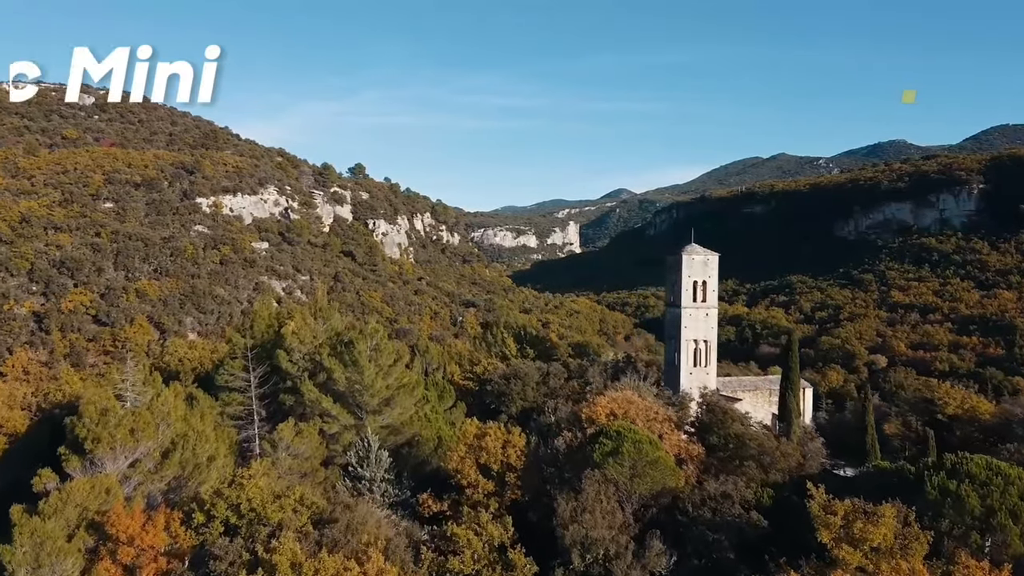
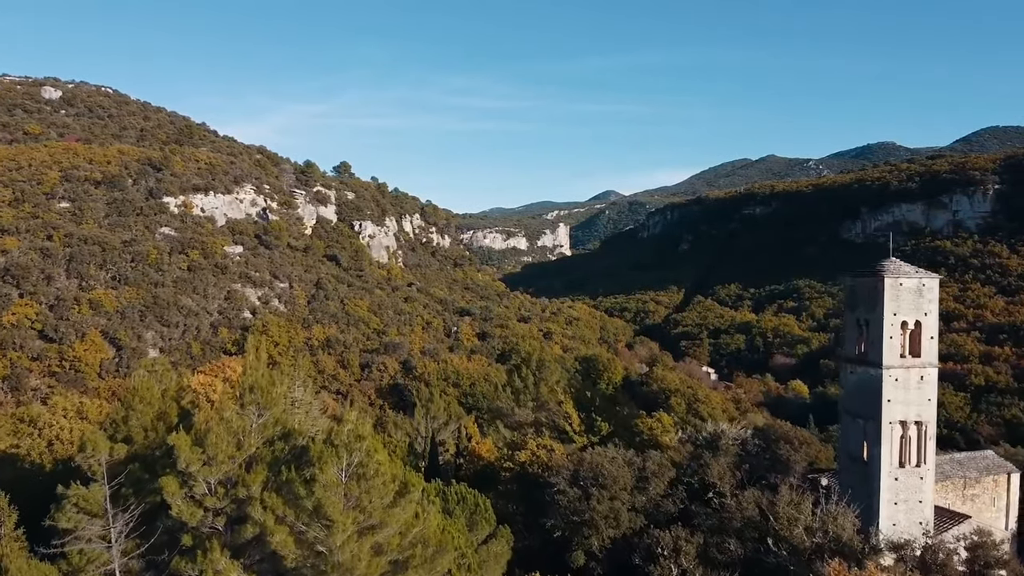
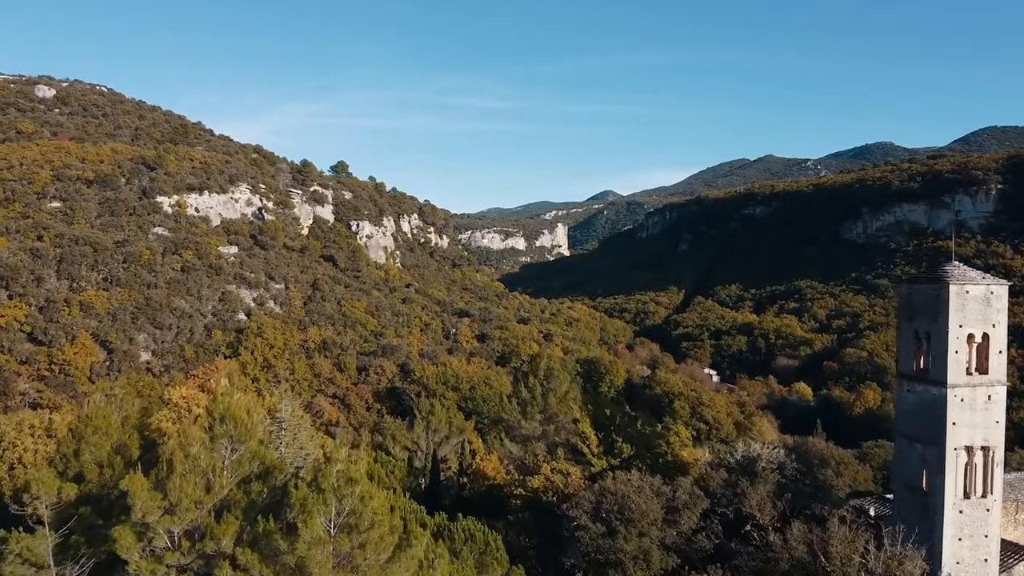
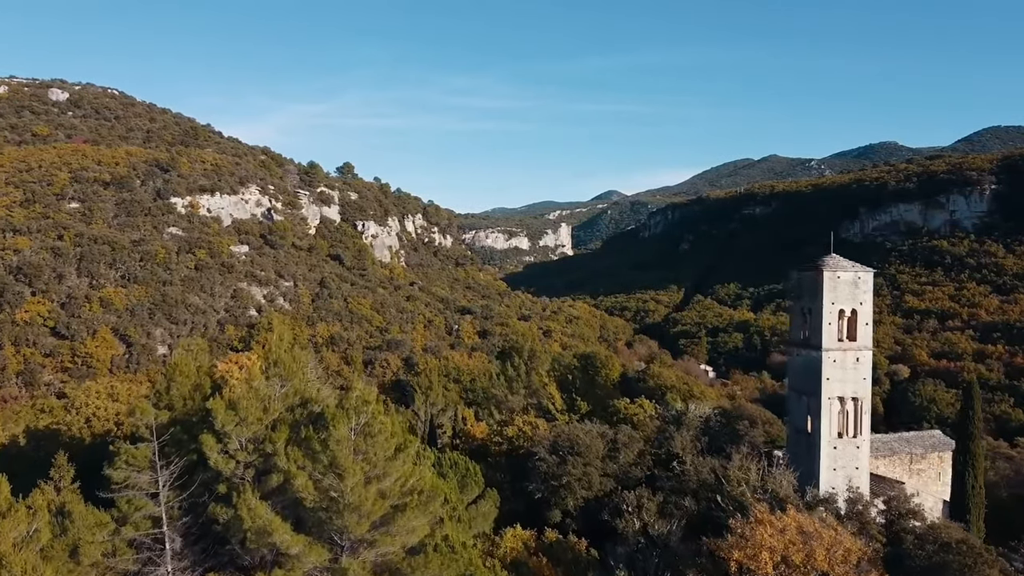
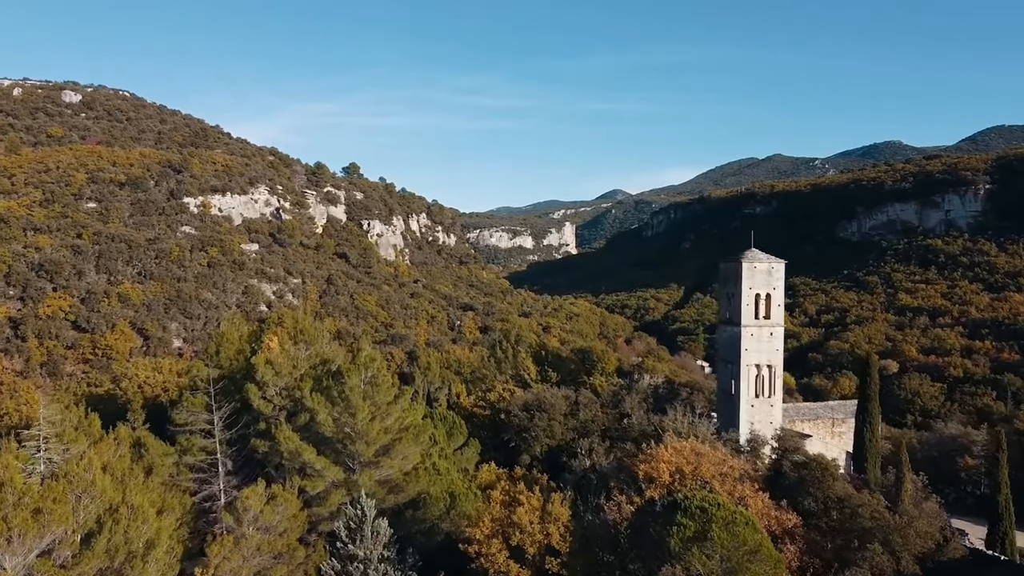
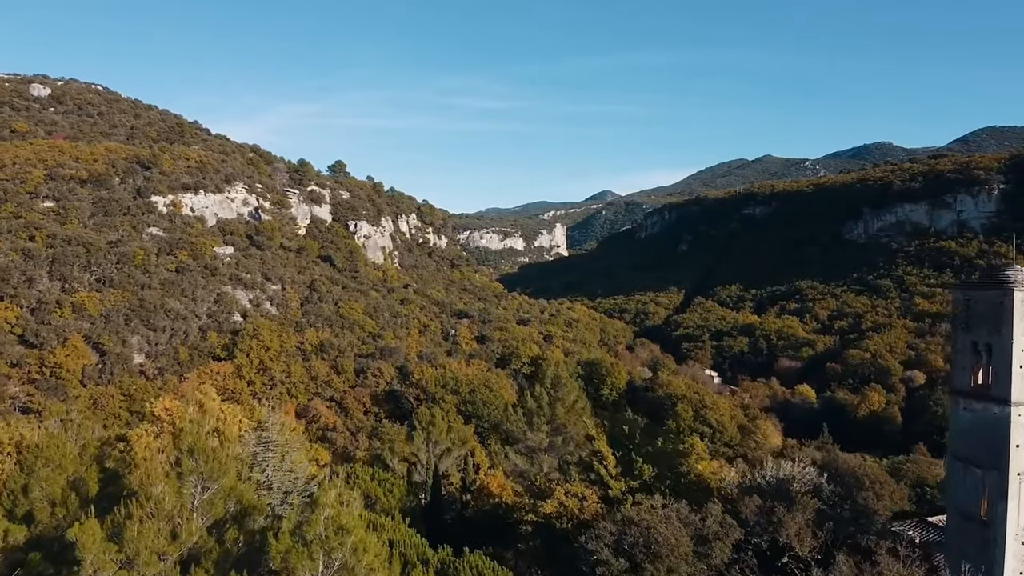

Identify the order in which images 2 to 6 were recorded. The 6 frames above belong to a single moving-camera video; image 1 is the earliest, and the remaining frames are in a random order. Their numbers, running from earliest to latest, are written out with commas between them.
5, 4, 2, 3, 6
